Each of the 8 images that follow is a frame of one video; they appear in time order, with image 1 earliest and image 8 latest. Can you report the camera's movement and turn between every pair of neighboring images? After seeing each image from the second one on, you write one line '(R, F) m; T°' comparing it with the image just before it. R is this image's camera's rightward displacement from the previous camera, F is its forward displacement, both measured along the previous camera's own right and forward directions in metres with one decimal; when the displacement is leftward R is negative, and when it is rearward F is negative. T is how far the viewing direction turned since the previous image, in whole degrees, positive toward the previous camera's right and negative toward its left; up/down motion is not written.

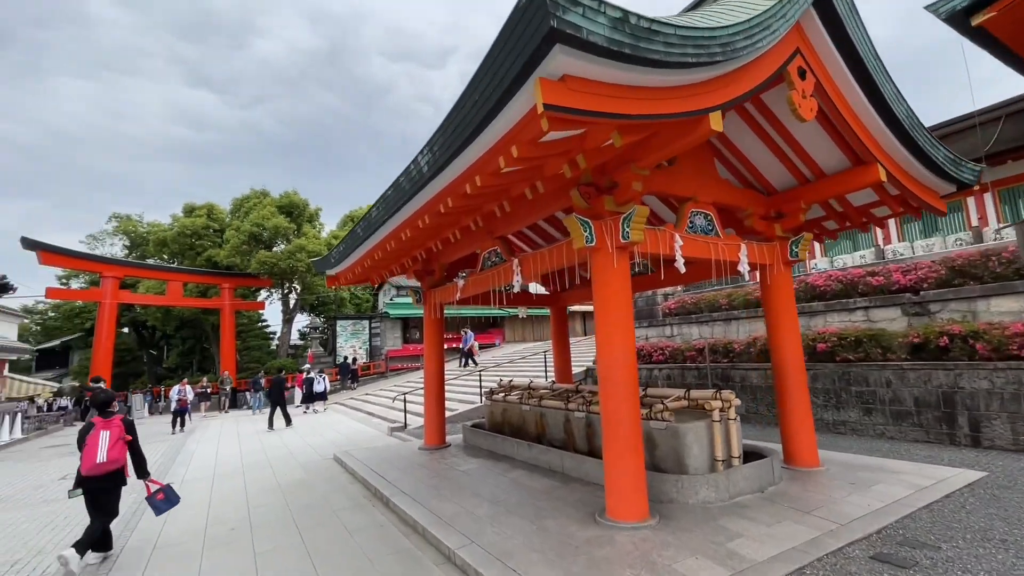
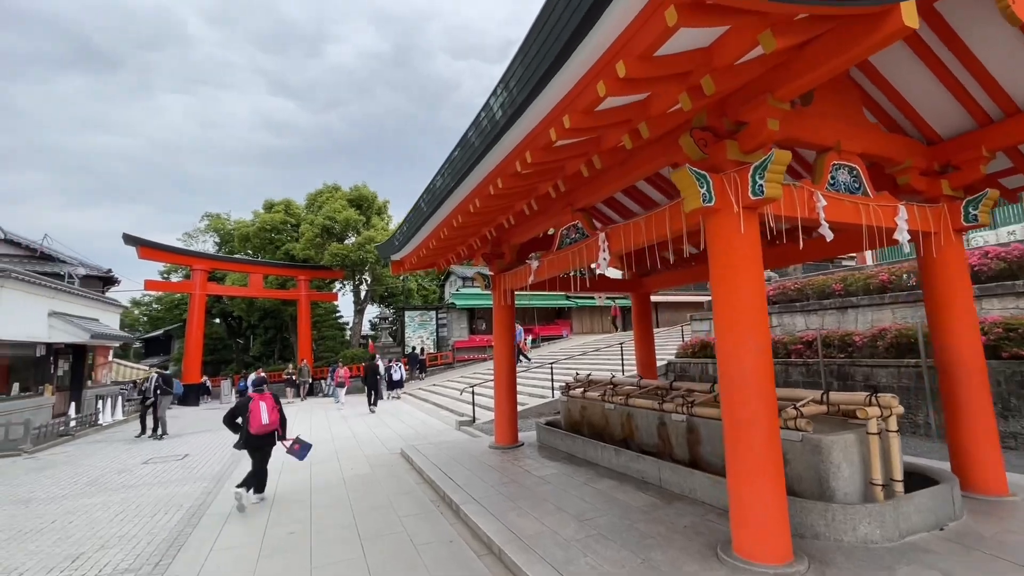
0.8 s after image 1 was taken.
(-0.2, +0.8) m; -8°
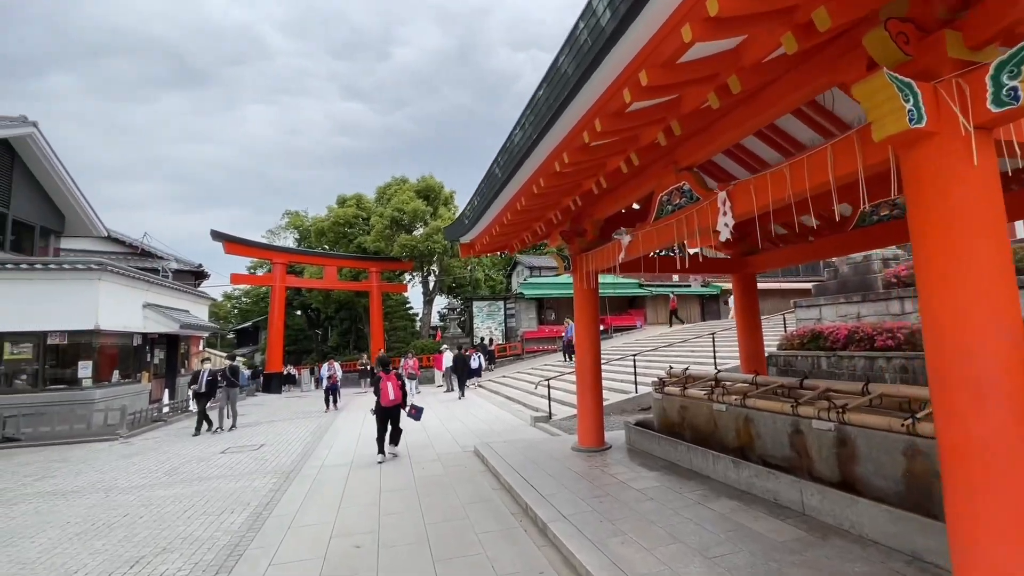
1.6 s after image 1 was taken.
(-0.2, +0.8) m; -8°
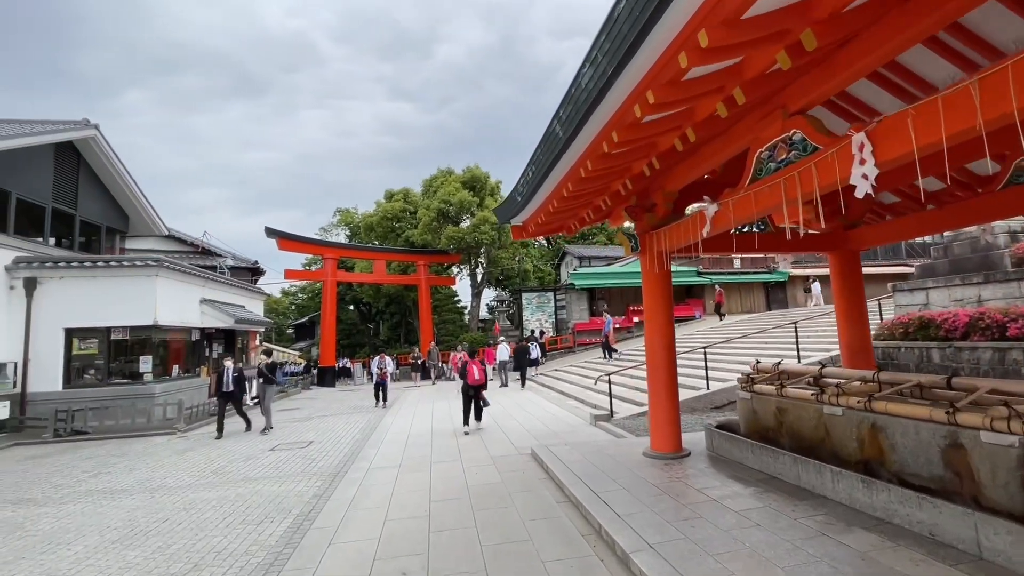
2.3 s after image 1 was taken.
(-0.2, +0.7) m; -6°
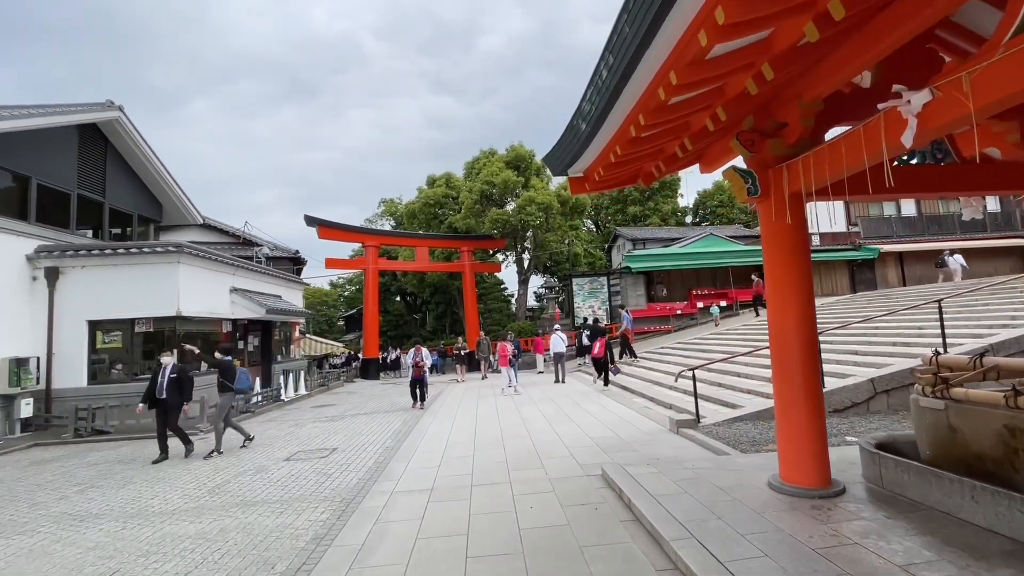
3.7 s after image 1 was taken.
(-0.1, +1.6) m; -6°
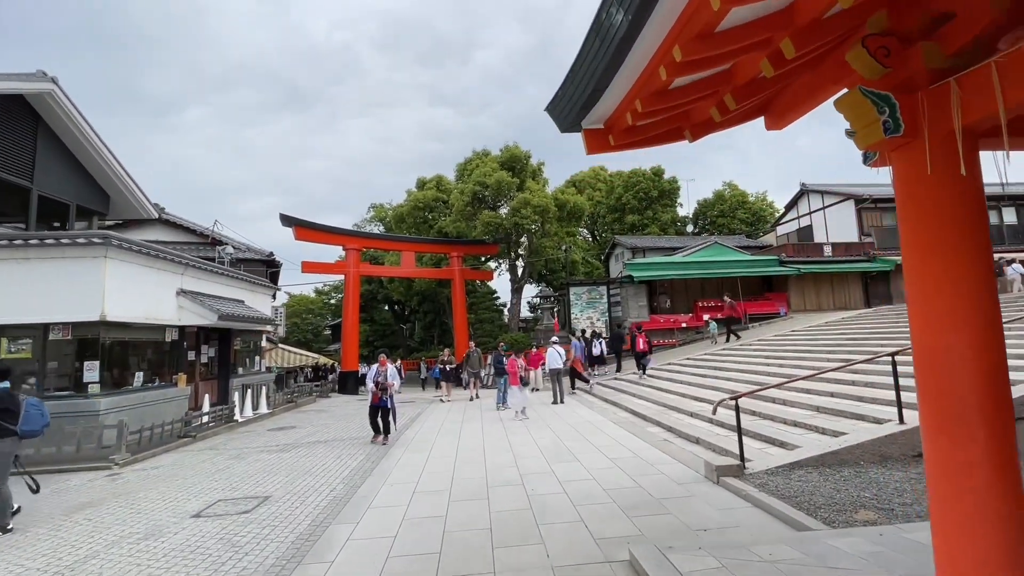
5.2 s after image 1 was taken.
(0.0, +1.6) m; +1°
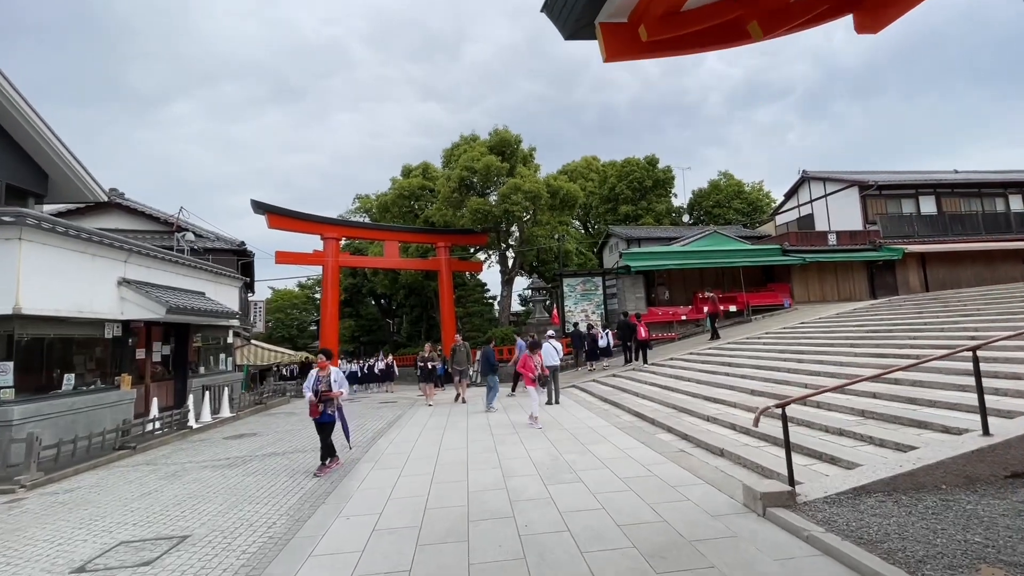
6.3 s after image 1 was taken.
(0.0, +1.2) m; +1°
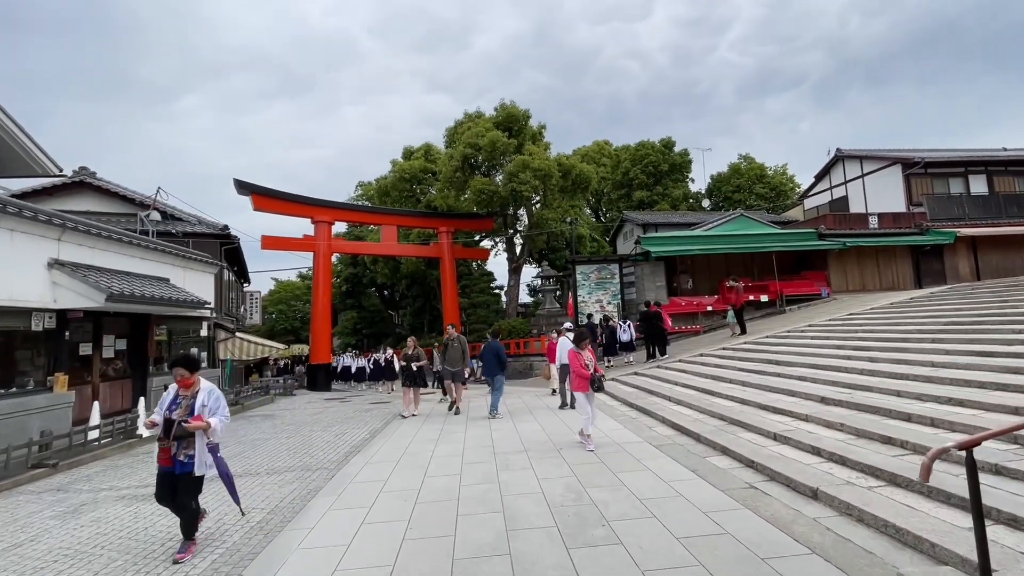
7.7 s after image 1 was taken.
(0.0, +1.6) m; -1°
